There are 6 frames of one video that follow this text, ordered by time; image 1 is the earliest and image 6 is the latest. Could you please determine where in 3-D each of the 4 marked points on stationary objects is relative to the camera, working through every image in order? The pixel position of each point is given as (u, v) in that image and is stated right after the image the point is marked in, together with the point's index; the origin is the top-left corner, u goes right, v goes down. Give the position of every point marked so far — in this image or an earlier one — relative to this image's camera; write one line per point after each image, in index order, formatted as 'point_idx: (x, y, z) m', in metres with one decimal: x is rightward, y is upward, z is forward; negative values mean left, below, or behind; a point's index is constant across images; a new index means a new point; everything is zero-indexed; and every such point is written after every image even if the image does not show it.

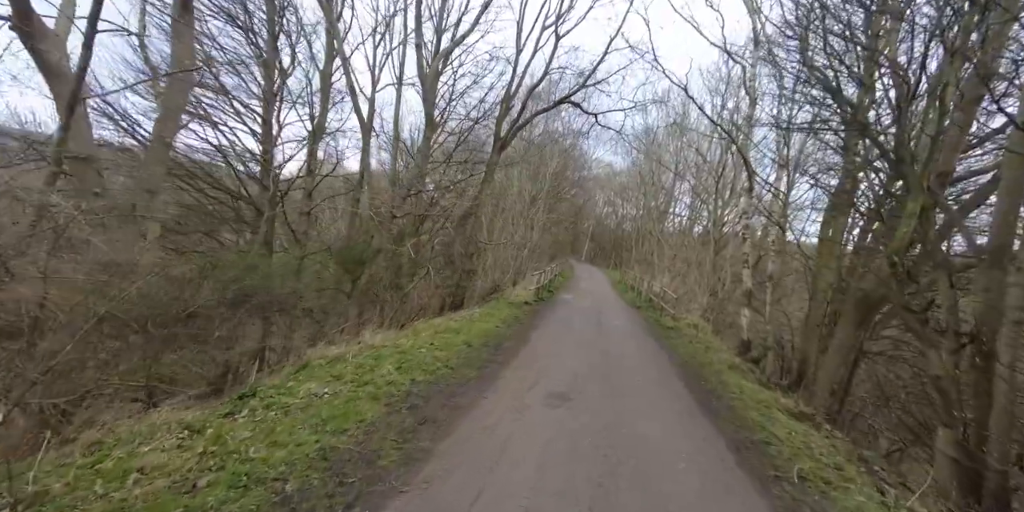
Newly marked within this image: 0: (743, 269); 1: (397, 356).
0: (+6.2, -0.4, +11.2) m
1: (-1.5, -1.3, +5.5) m
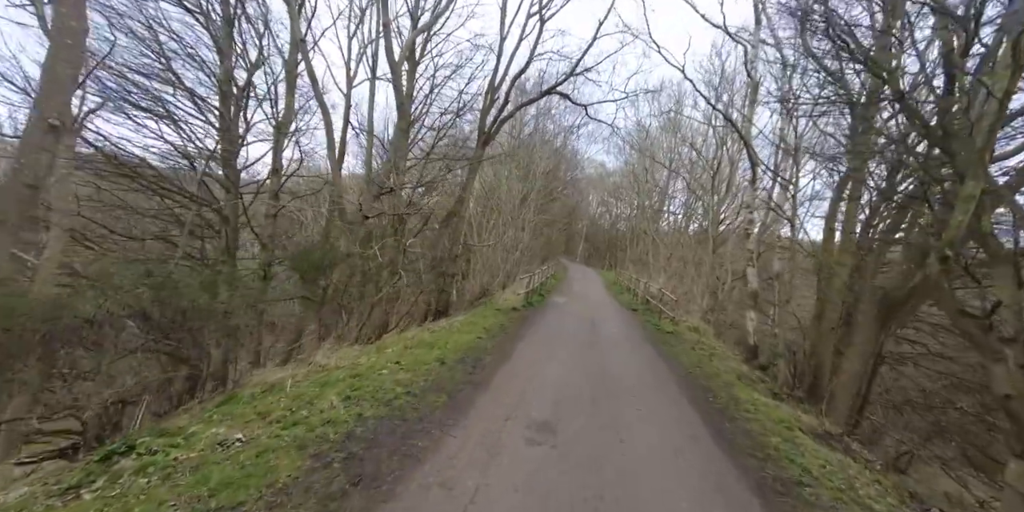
0: (+5.8, -0.3, +10.4) m
1: (-1.8, -1.4, +4.6) m
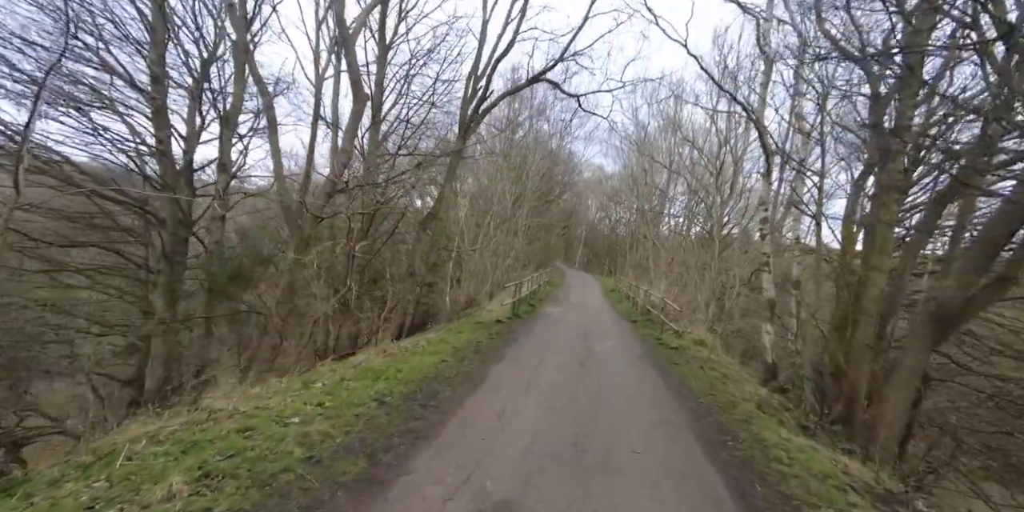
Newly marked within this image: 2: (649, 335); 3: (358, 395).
0: (+5.4, -0.4, +9.1) m
1: (-2.2, -1.4, +3.2) m
2: (+3.8, -2.2, +11.9) m
3: (-1.7, -1.5, +4.6) m
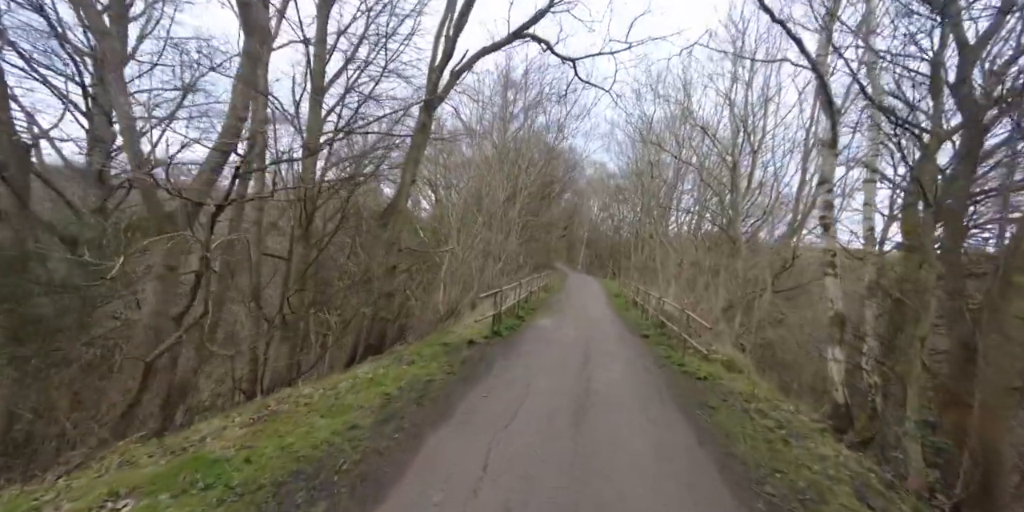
0: (+4.9, -0.4, +6.6) m
1: (-2.7, -1.4, +0.9) m
2: (+3.4, -2.2, +9.5) m
3: (-2.2, -1.5, +2.2) m
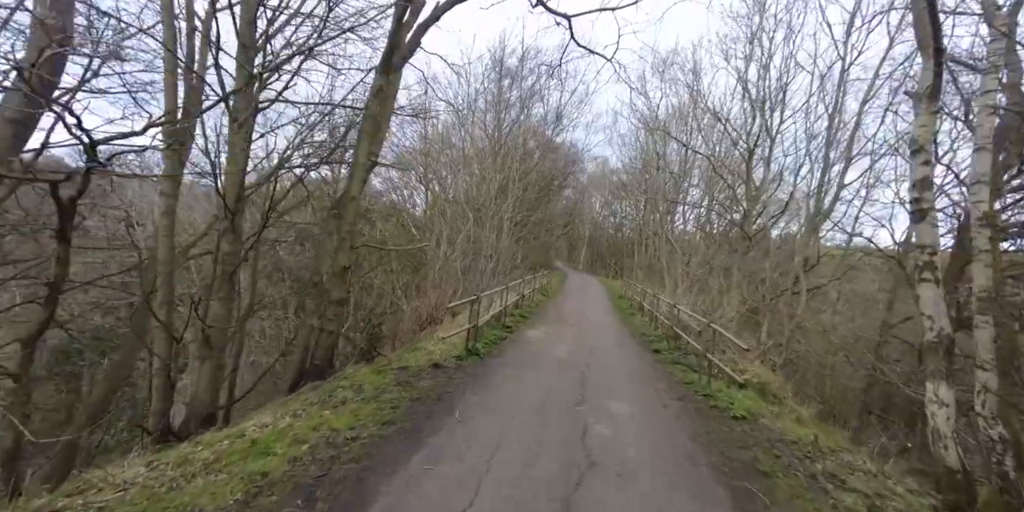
0: (+4.6, -0.3, +4.7) m
1: (-3.1, -1.4, -1.0) m
2: (+3.0, -2.2, +7.6) m
3: (-2.5, -1.5, +0.4) m
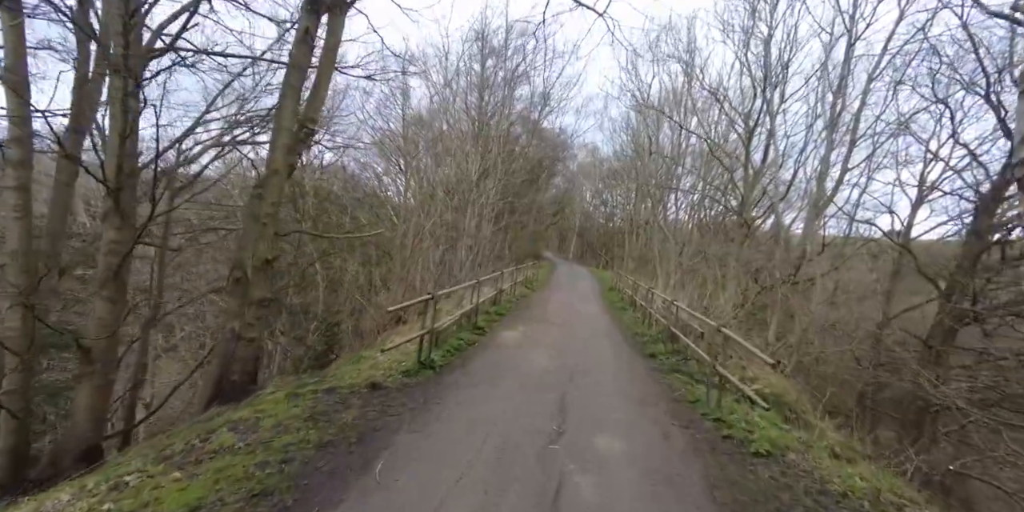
0: (+4.1, -0.2, +3.4) m
1: (-3.4, -1.5, -2.5) m
2: (+2.5, -2.0, +6.2) m
3: (-2.9, -1.5, -1.1) m
